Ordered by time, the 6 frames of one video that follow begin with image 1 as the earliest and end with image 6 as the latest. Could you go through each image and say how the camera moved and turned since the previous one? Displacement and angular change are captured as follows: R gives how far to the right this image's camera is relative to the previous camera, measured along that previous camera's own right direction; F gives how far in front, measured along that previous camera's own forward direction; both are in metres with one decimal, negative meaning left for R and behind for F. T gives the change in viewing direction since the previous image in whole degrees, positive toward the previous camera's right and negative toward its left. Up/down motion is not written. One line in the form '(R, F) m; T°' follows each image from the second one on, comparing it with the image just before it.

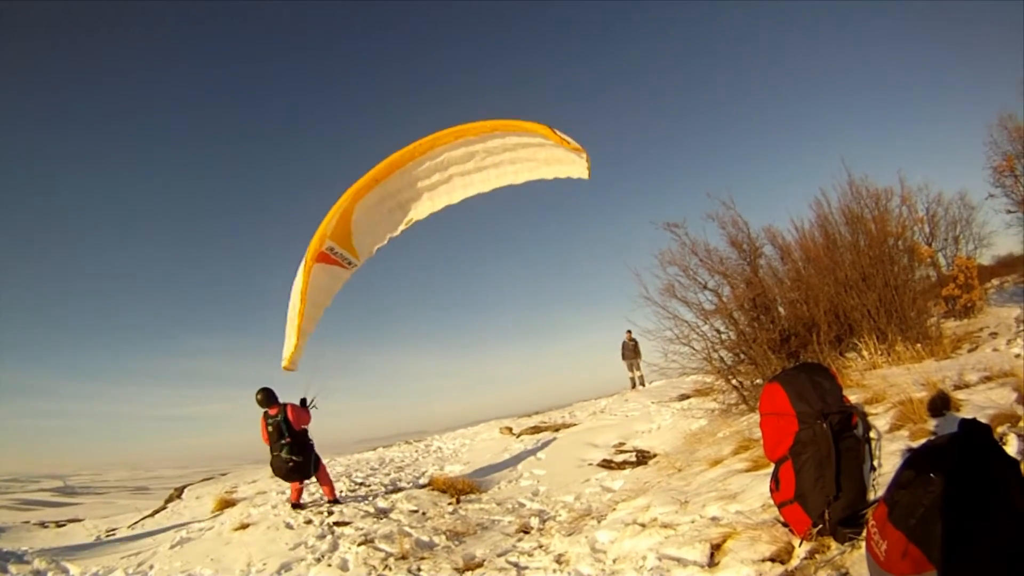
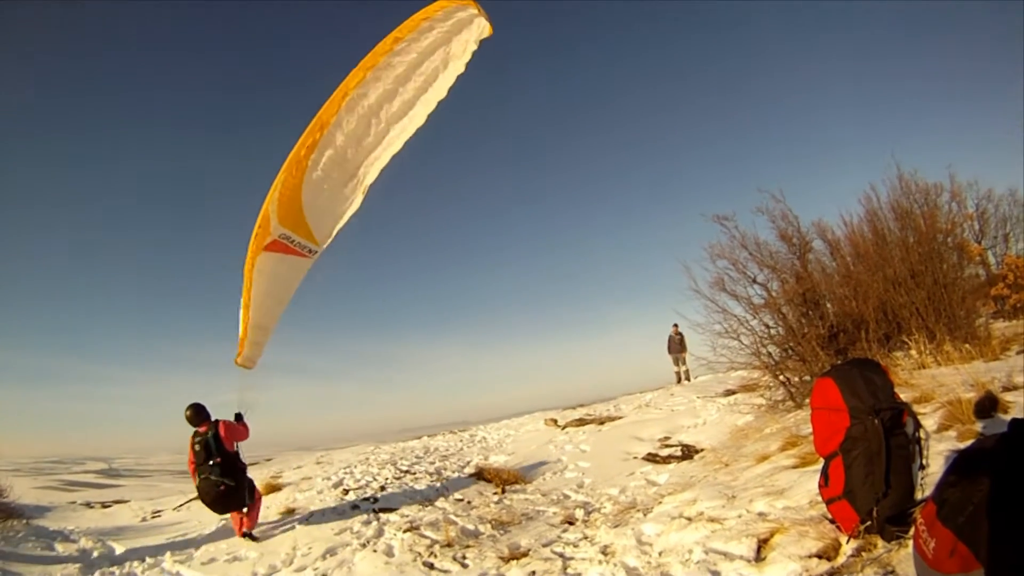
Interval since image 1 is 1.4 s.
(0.0, -0.1) m; -5°
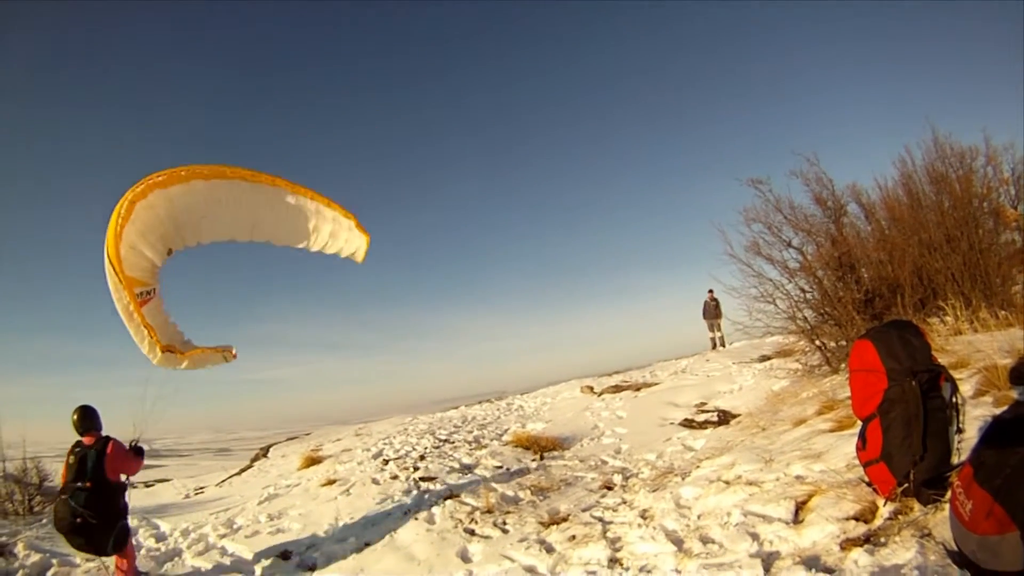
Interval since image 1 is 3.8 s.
(0.0, -0.1) m; -3°
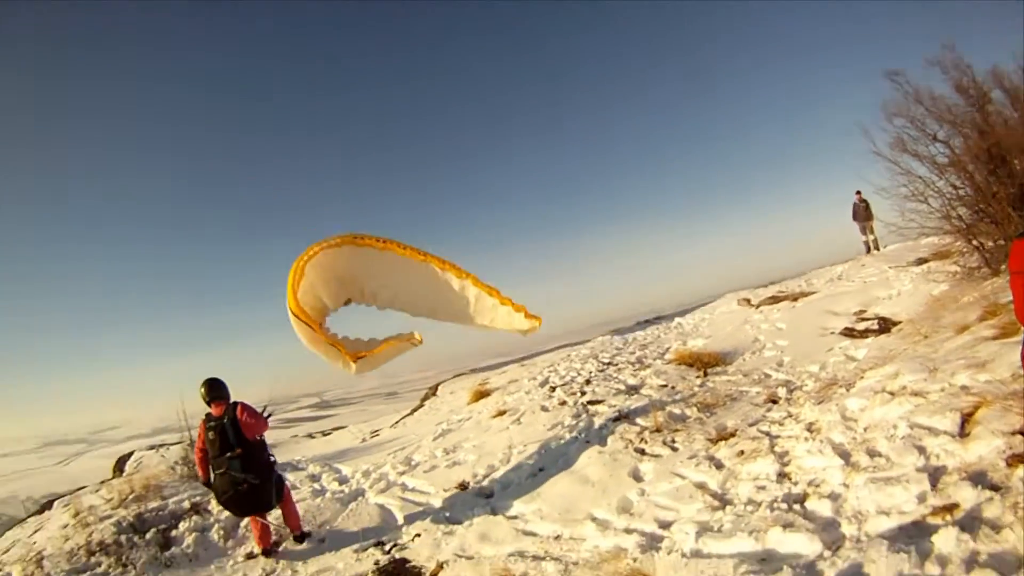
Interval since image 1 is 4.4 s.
(-1.2, +0.2) m; -6°
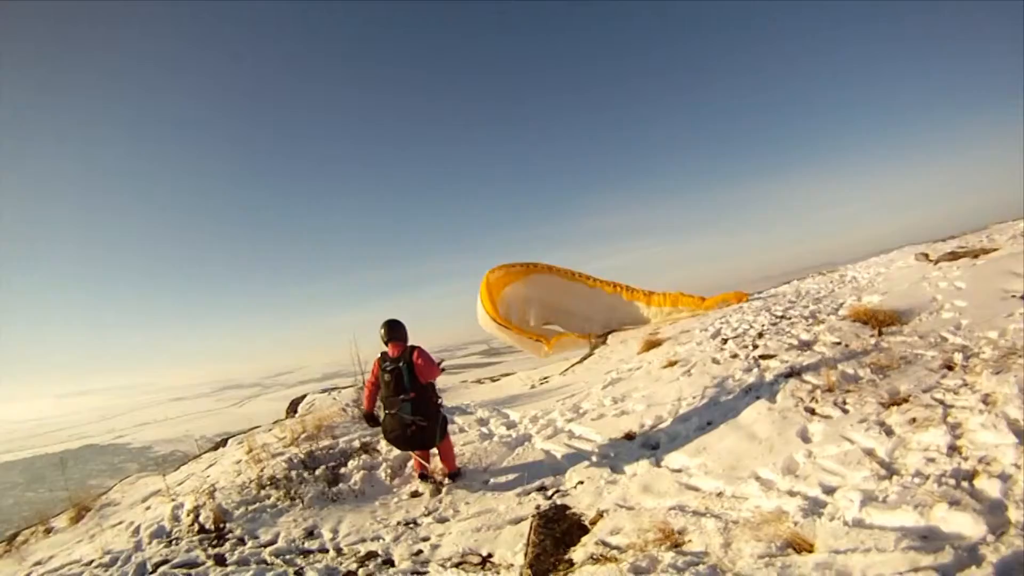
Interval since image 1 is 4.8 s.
(-1.2, 0.0) m; -5°
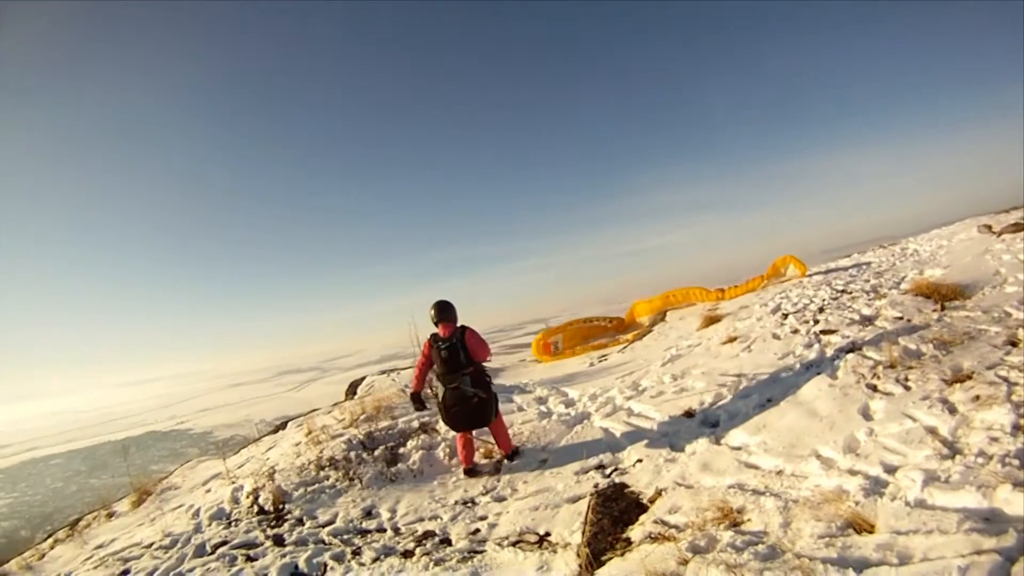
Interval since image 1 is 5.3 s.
(-0.4, -0.1) m; -2°
